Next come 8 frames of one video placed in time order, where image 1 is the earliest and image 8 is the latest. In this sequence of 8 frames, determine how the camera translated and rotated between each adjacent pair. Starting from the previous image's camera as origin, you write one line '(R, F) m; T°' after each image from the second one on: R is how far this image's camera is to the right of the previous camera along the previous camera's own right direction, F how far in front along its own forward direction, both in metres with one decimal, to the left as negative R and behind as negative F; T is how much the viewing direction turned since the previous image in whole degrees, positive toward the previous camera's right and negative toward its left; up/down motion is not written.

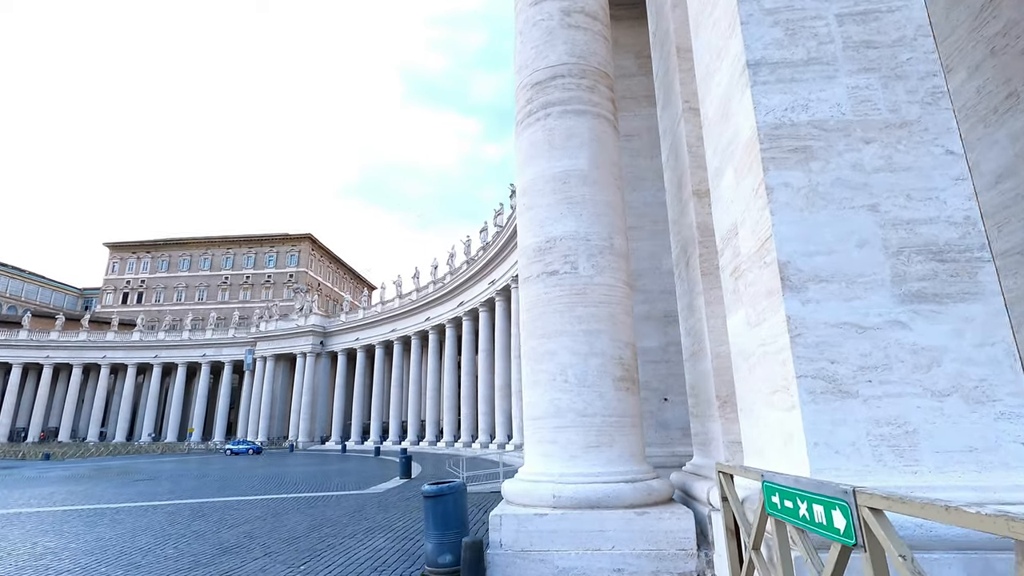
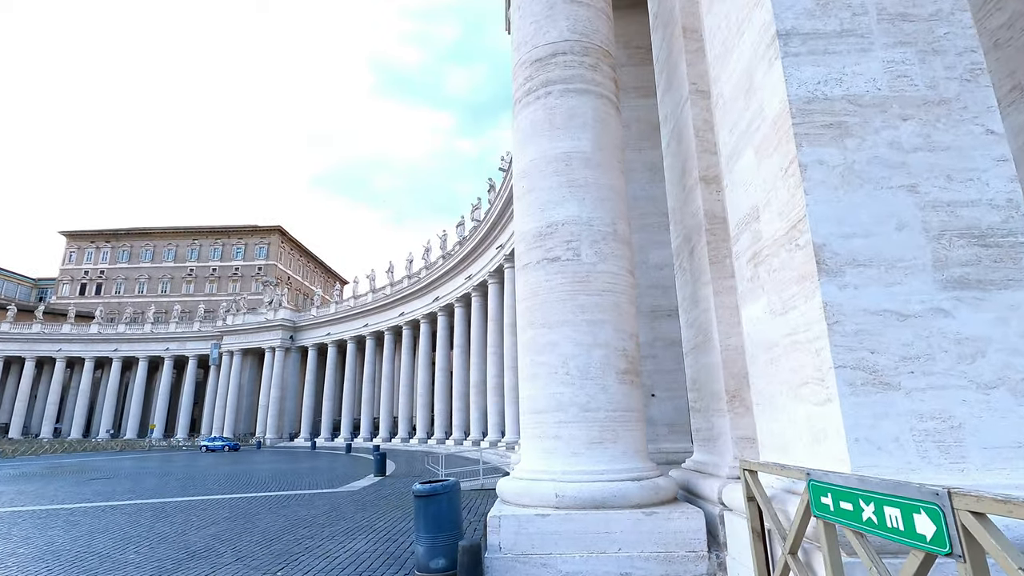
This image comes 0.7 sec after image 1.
(-0.5, +0.6) m; +3°
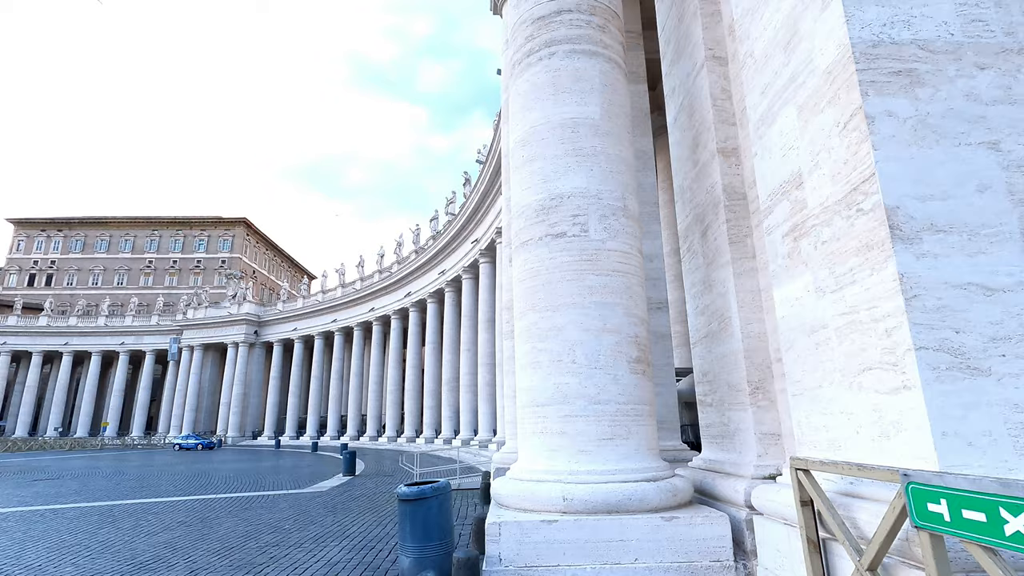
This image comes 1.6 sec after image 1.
(-0.5, +1.1) m; +3°
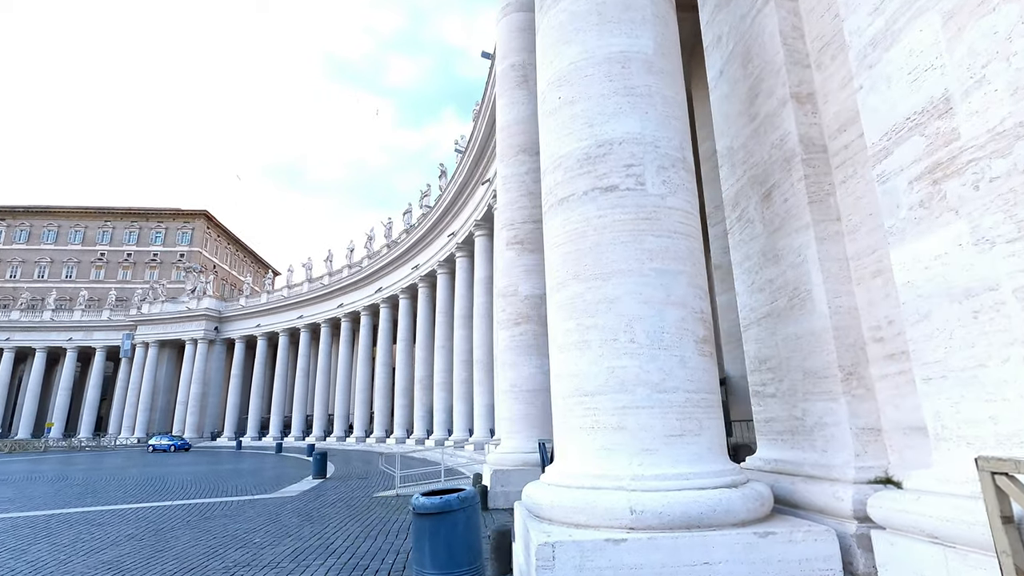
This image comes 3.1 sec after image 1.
(-1.0, +1.7) m; +3°
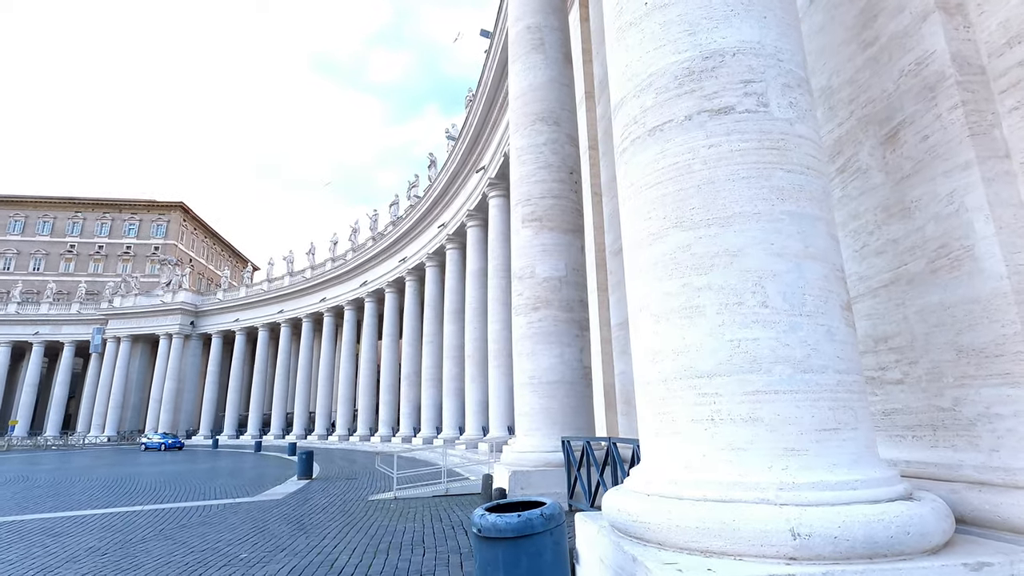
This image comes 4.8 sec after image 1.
(-1.1, +1.8) m; +2°
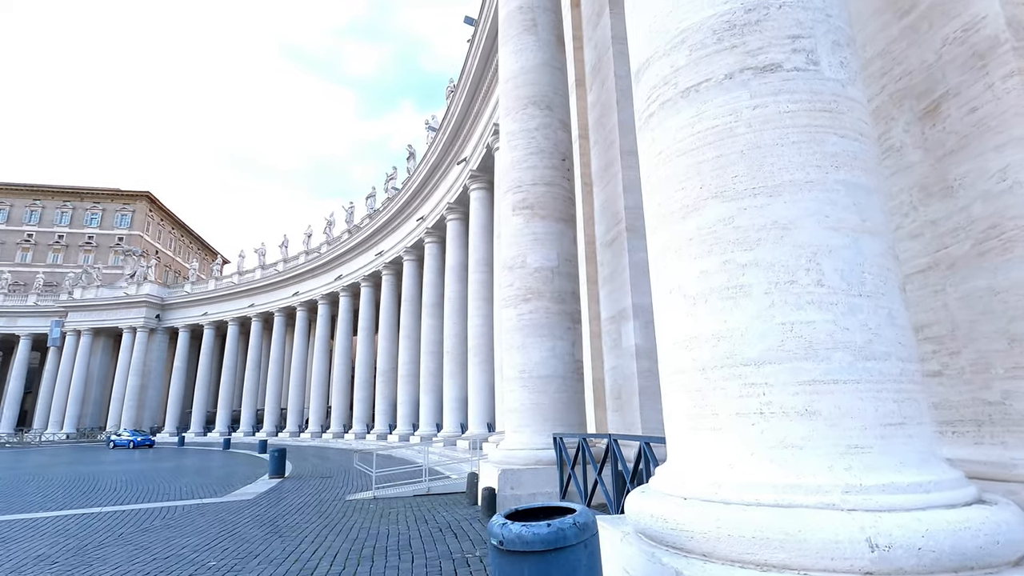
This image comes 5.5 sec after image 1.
(-0.4, +0.7) m; +3°
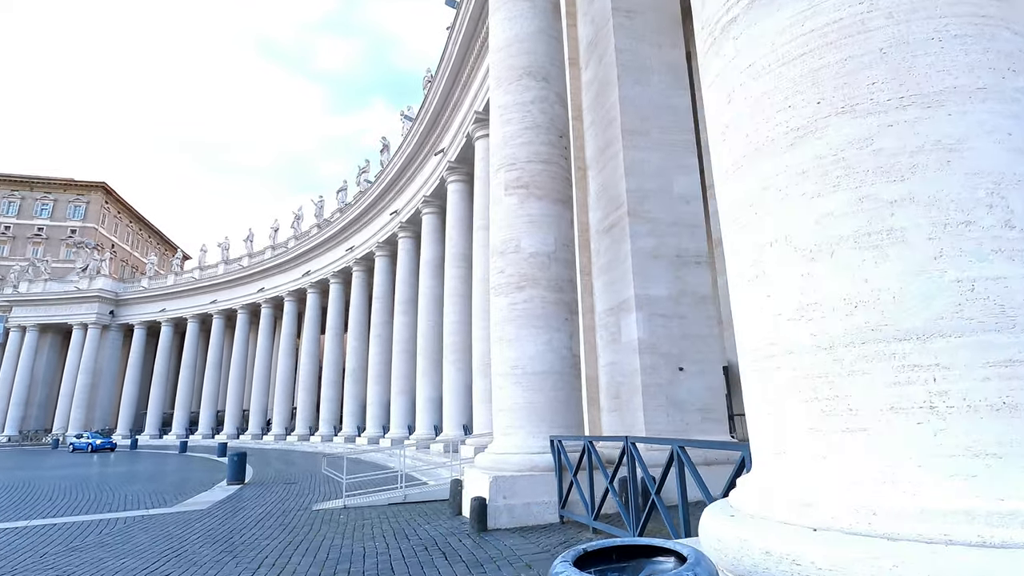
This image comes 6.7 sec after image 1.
(-0.6, +1.5) m; +3°
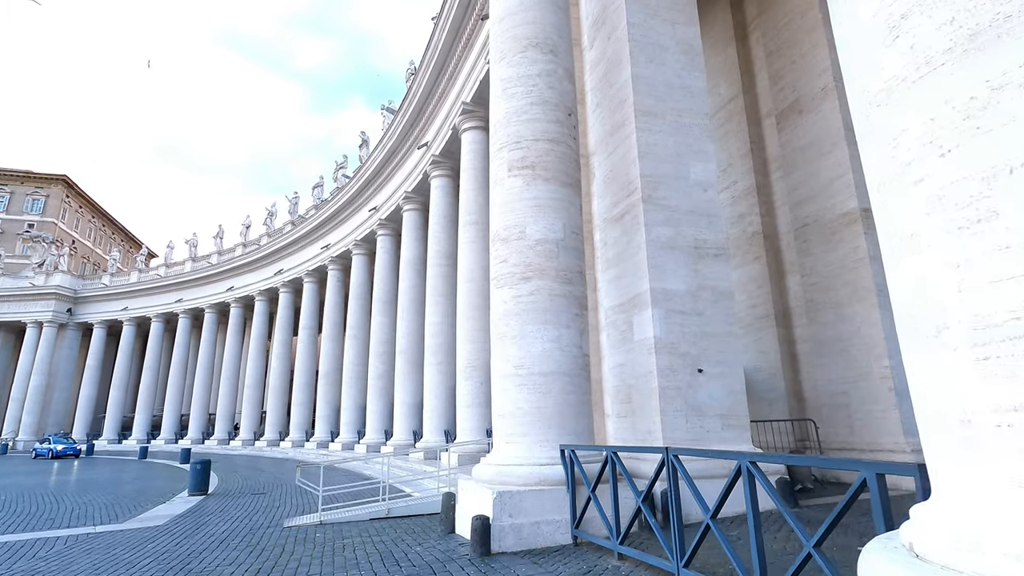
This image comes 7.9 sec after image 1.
(-0.7, +1.5) m; +3°
